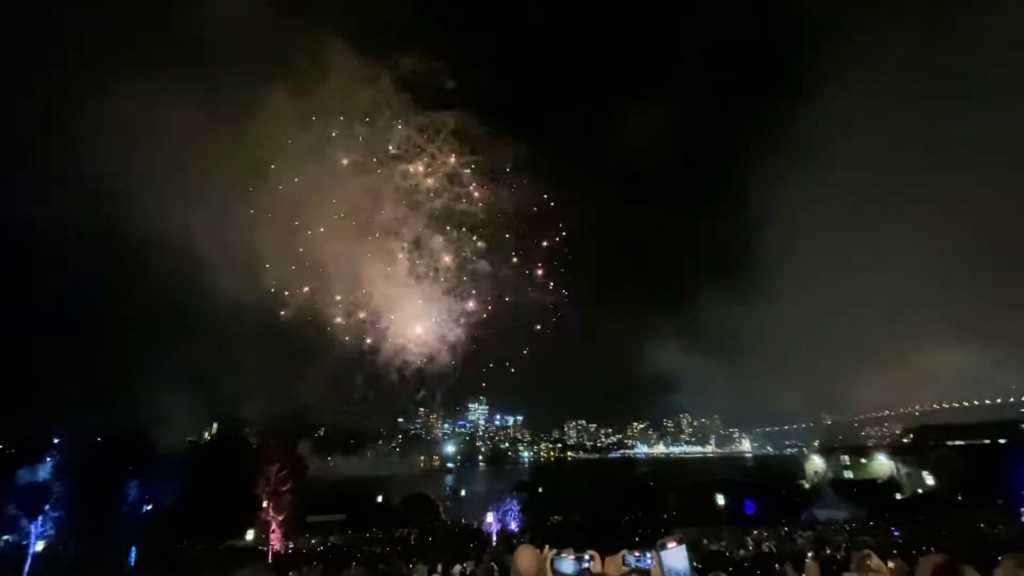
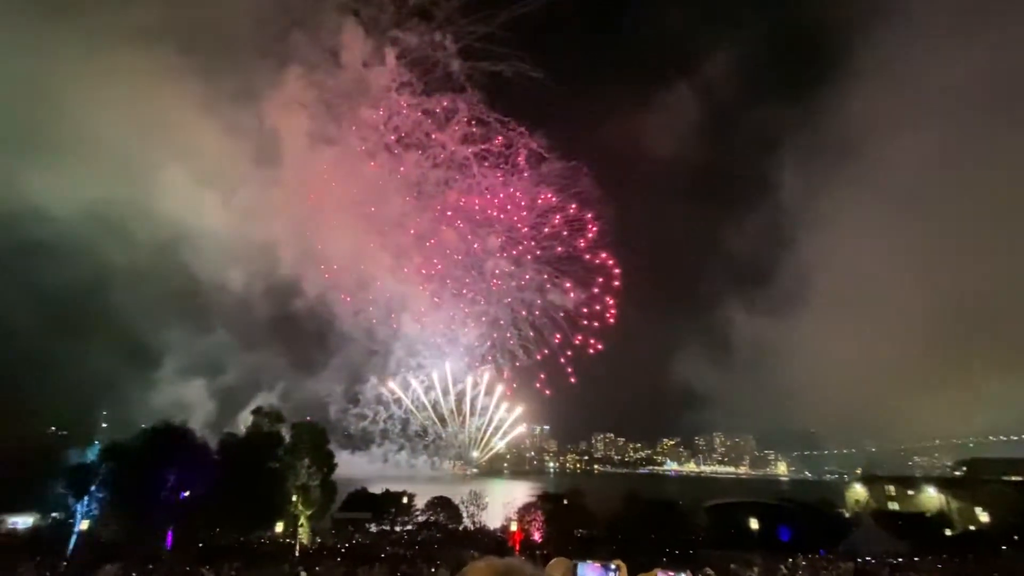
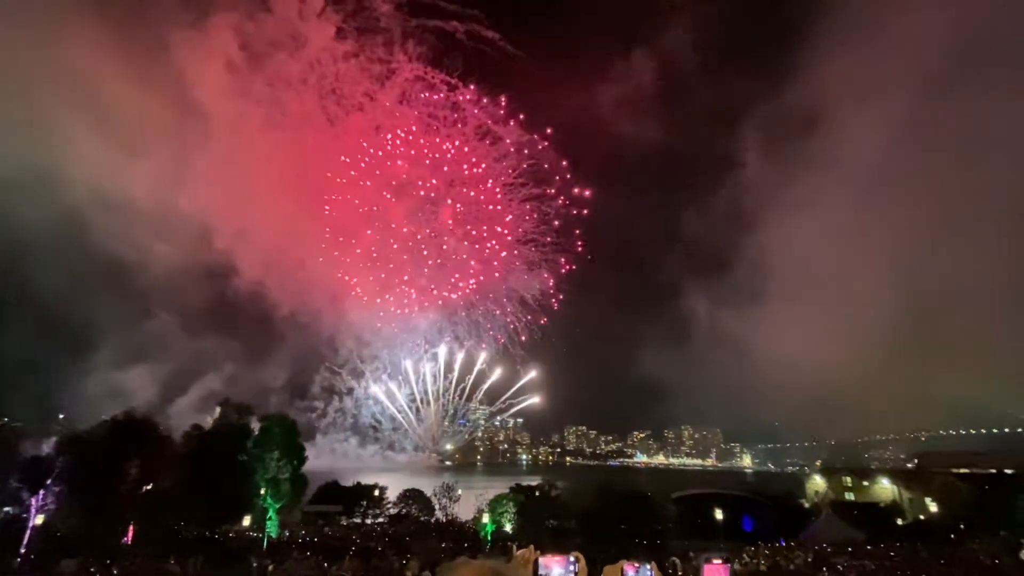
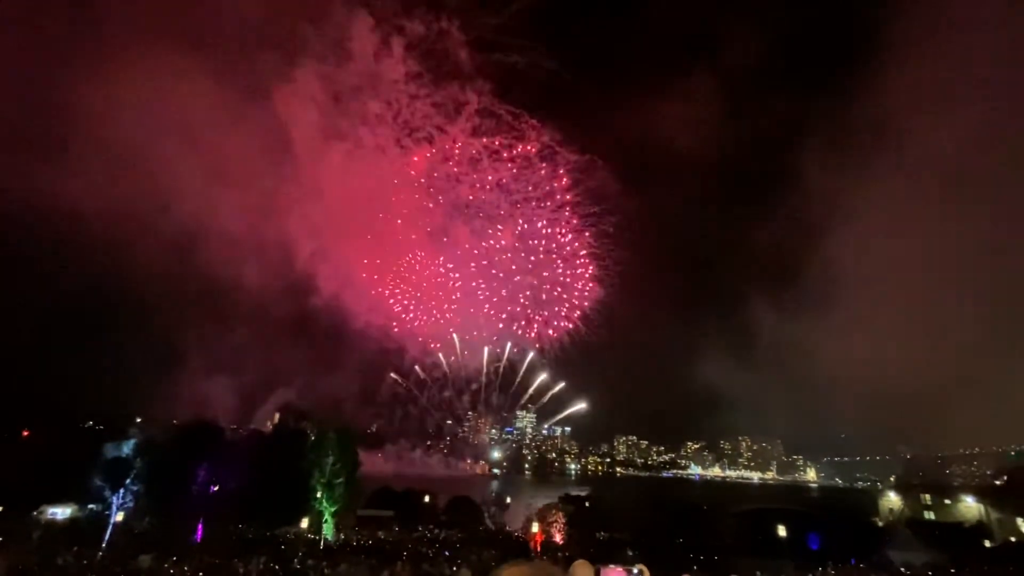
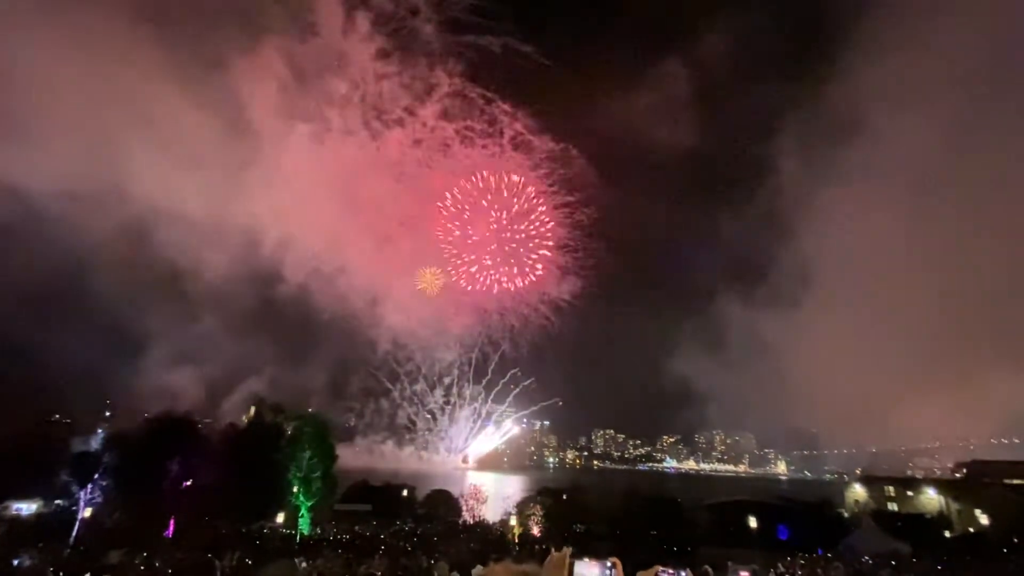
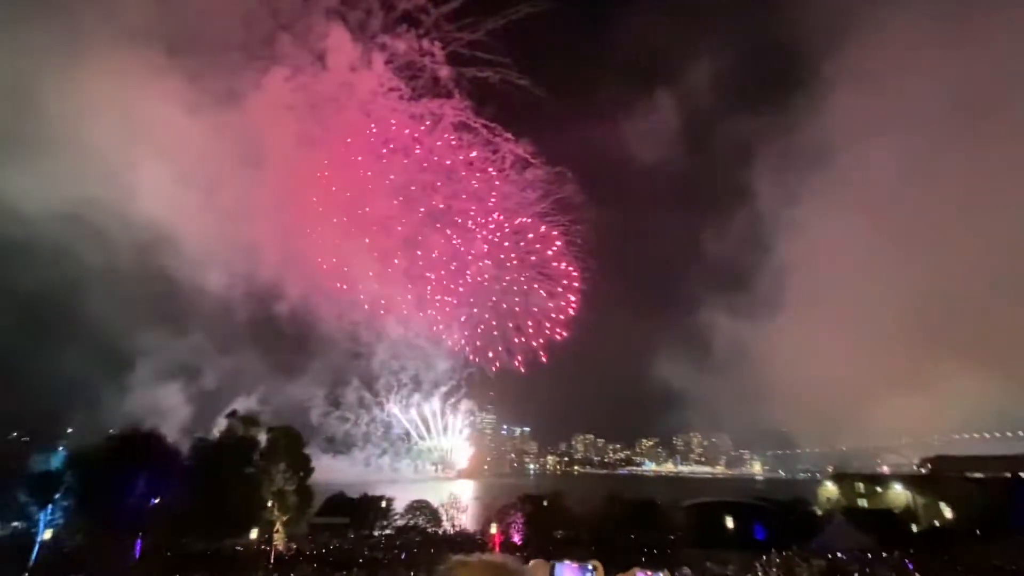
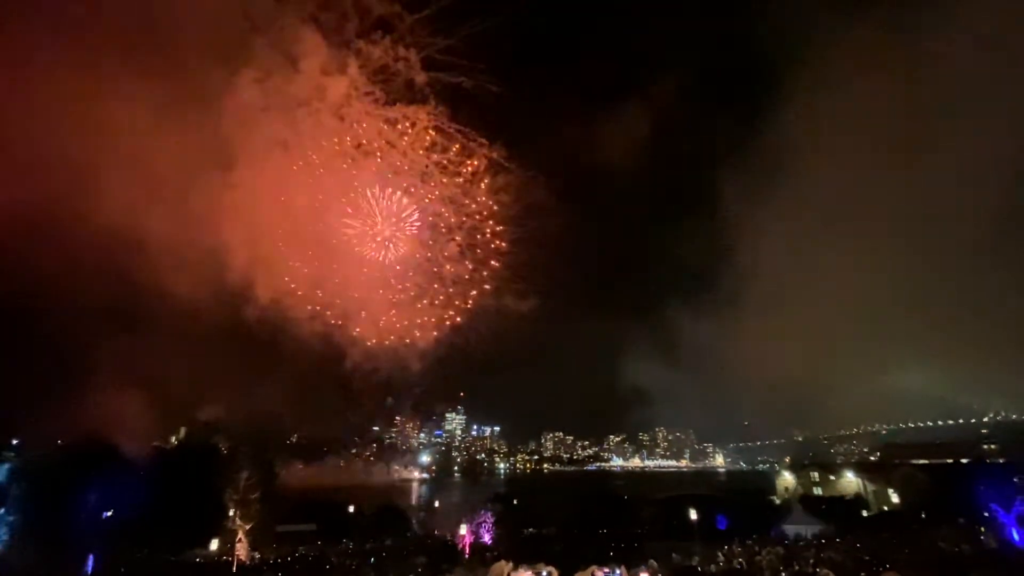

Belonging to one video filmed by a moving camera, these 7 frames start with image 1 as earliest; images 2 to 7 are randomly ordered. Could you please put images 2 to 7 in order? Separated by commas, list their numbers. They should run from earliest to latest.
7, 6, 2, 4, 5, 3
